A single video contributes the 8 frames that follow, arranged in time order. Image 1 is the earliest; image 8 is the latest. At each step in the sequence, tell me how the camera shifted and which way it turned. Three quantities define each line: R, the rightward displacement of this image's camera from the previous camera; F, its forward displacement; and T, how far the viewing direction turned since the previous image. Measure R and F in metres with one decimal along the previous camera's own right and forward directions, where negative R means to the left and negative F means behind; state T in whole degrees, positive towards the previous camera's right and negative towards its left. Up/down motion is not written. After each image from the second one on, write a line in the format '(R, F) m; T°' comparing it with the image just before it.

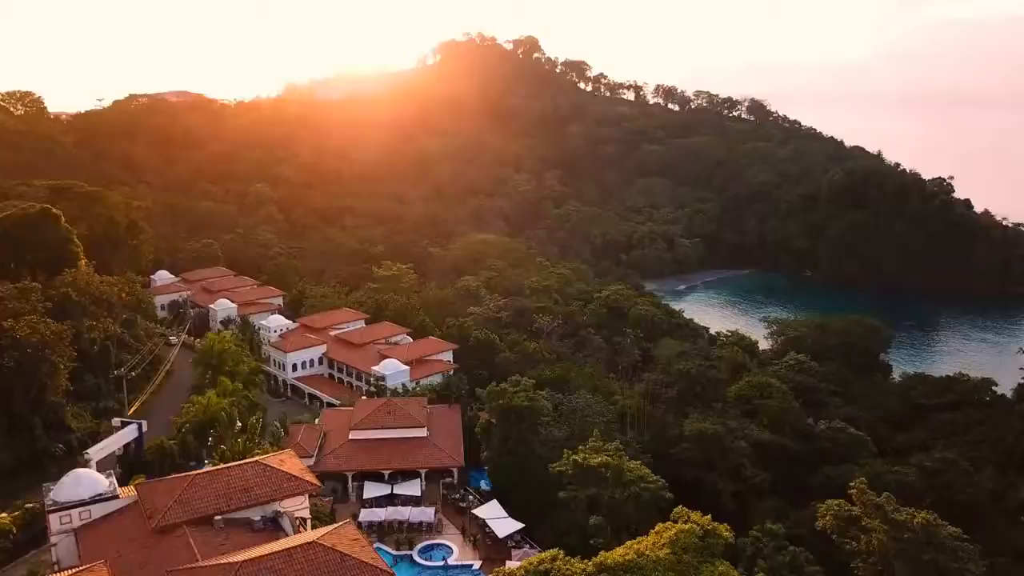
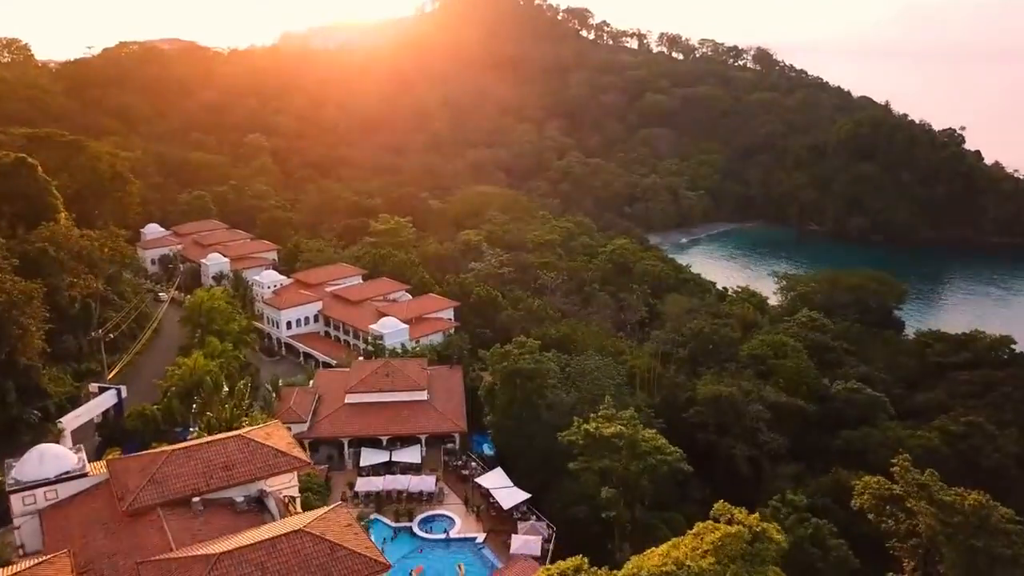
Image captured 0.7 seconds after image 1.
(-0.2, +2.5) m; 0°
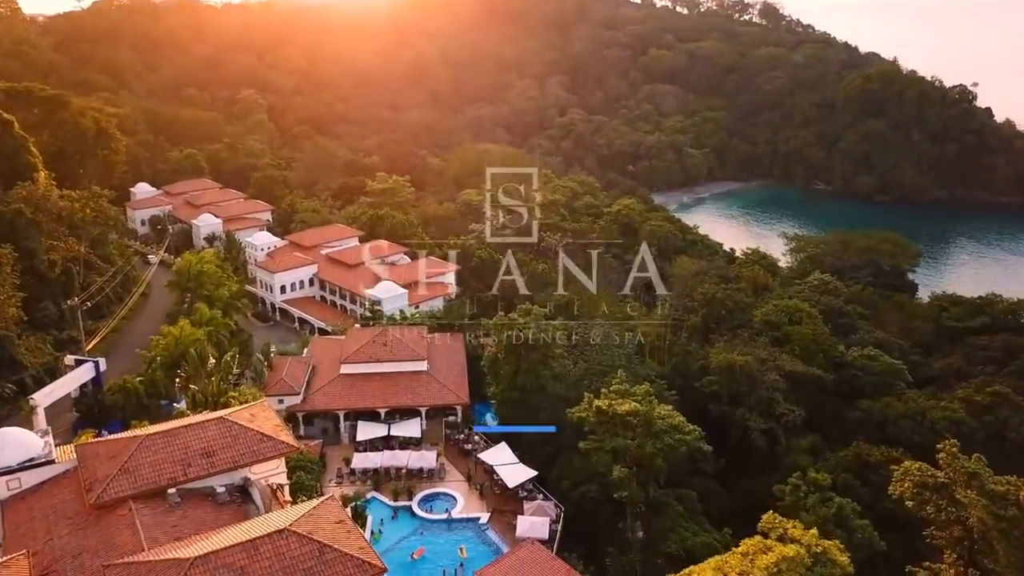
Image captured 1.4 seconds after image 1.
(-0.2, +2.2) m; 0°
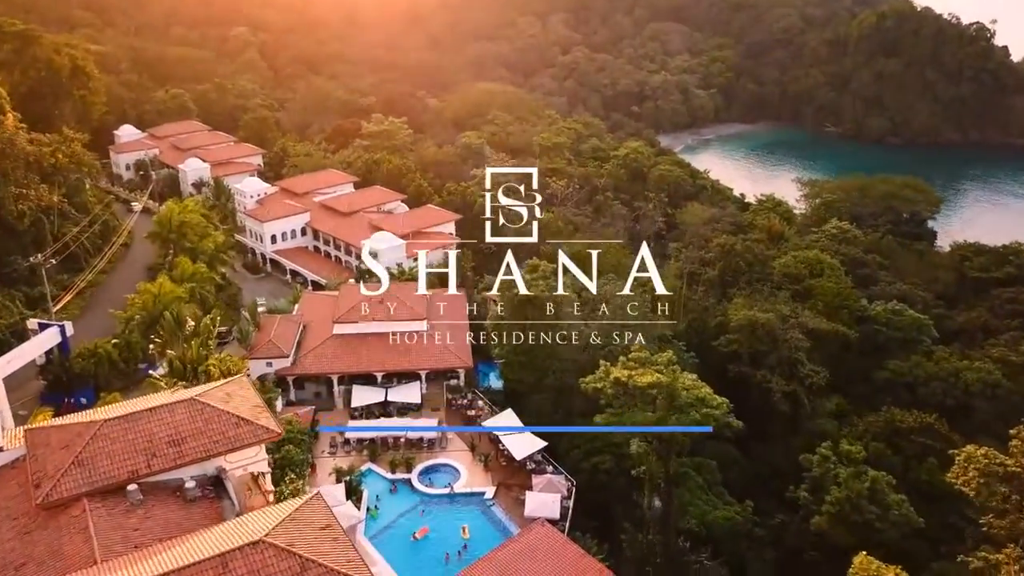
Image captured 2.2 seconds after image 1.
(-0.3, +2.8) m; 0°
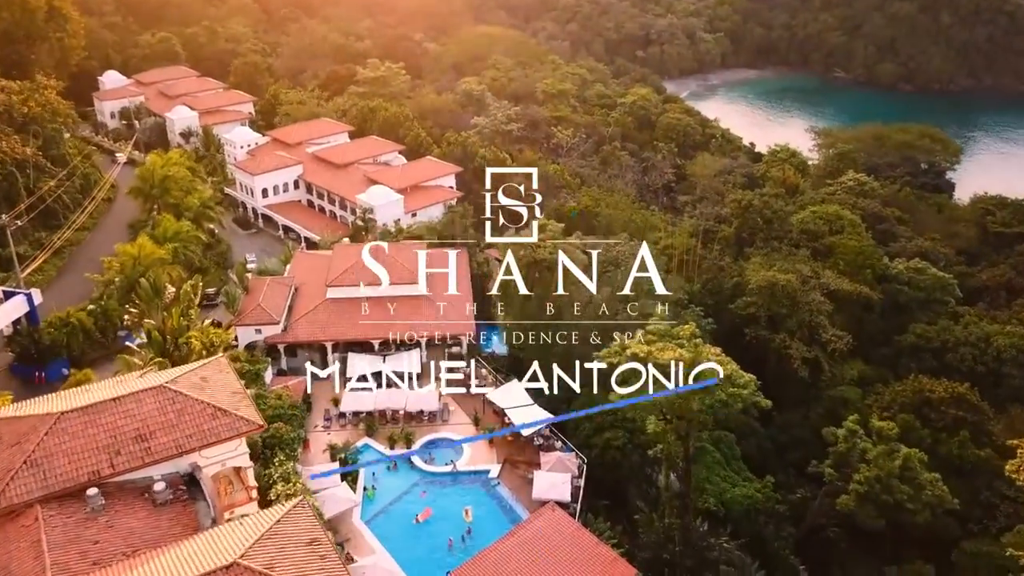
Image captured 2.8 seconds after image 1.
(-0.2, +2.2) m; 0°
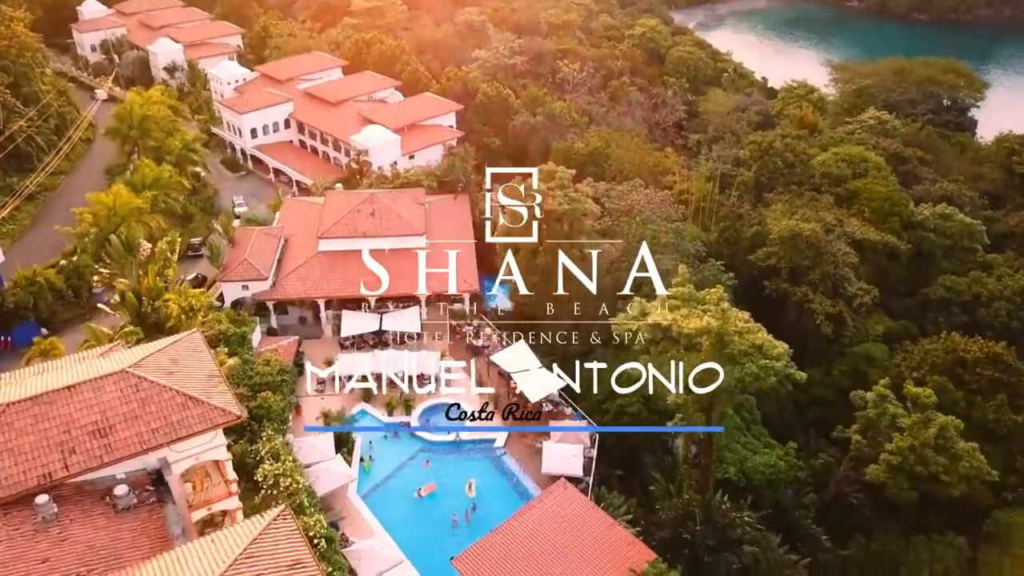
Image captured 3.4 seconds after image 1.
(-0.2, +2.2) m; 0°
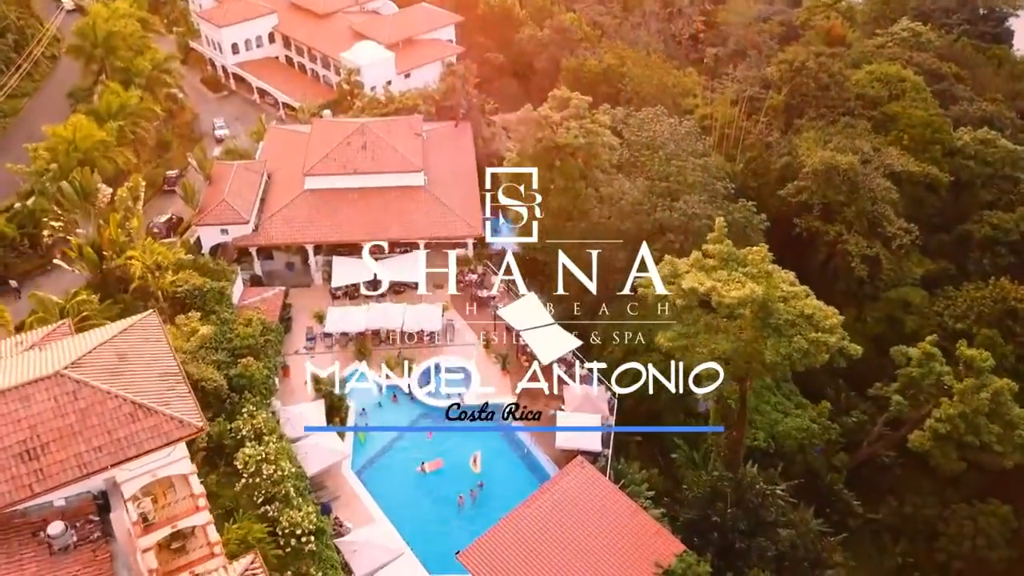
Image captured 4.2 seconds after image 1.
(-0.3, +2.7) m; 0°
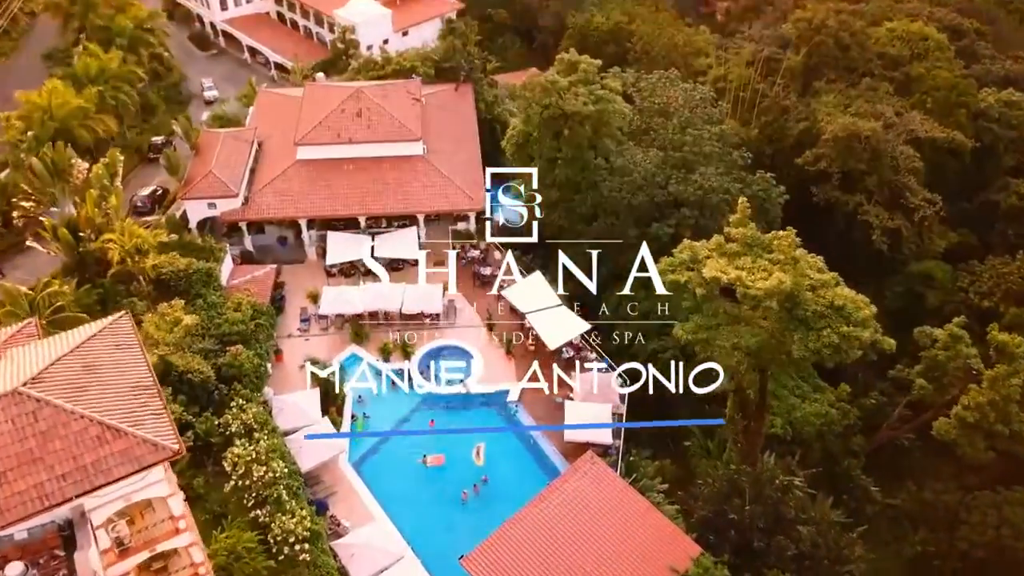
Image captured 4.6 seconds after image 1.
(-0.1, +1.3) m; 0°
